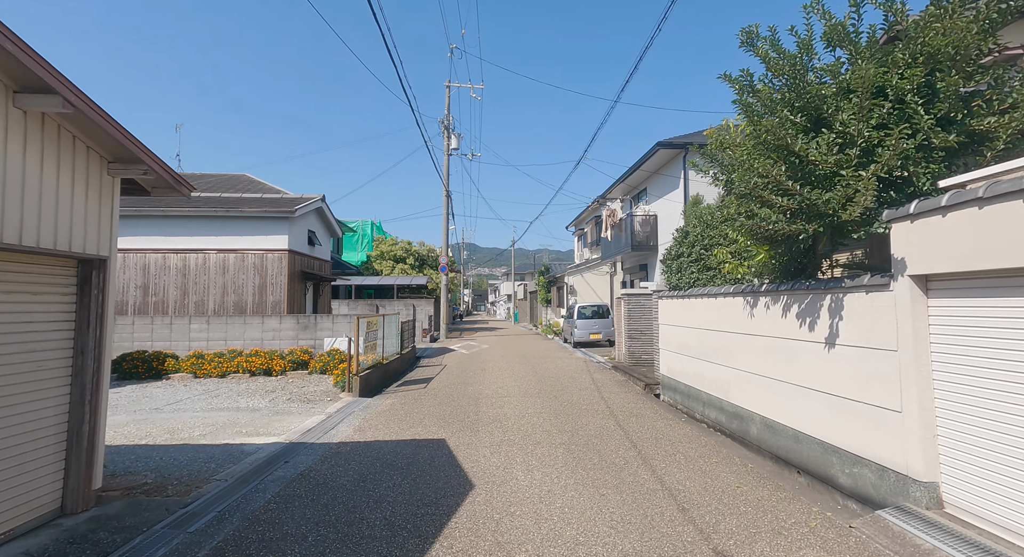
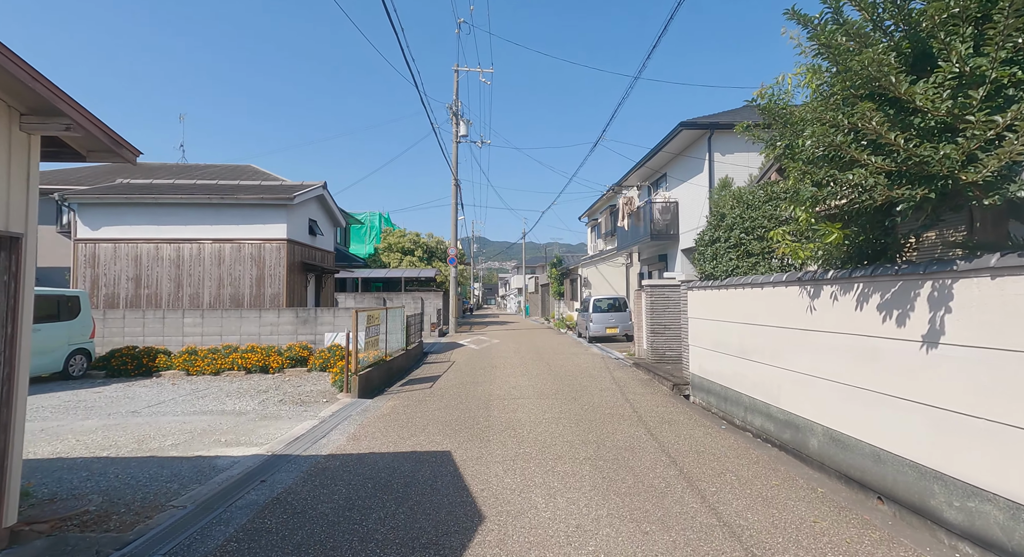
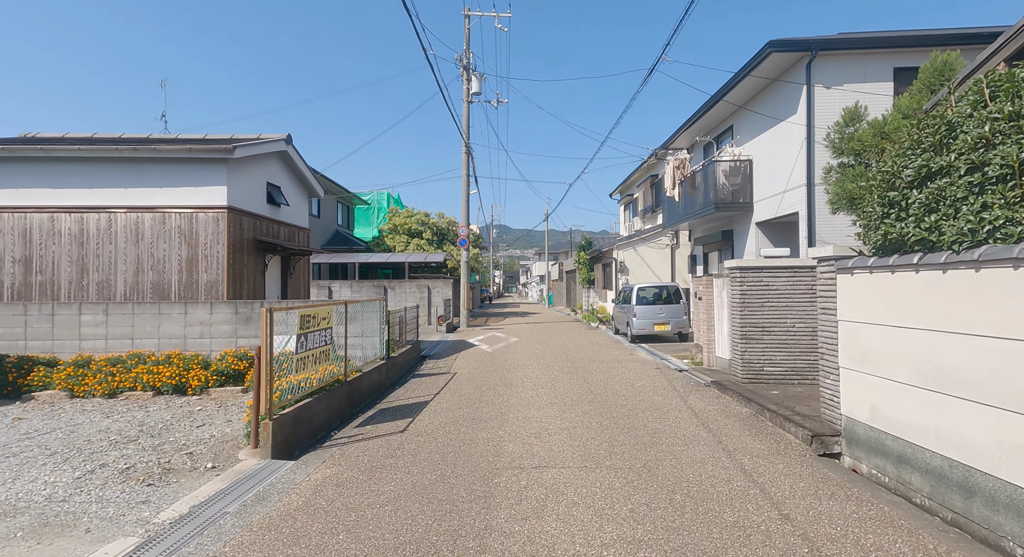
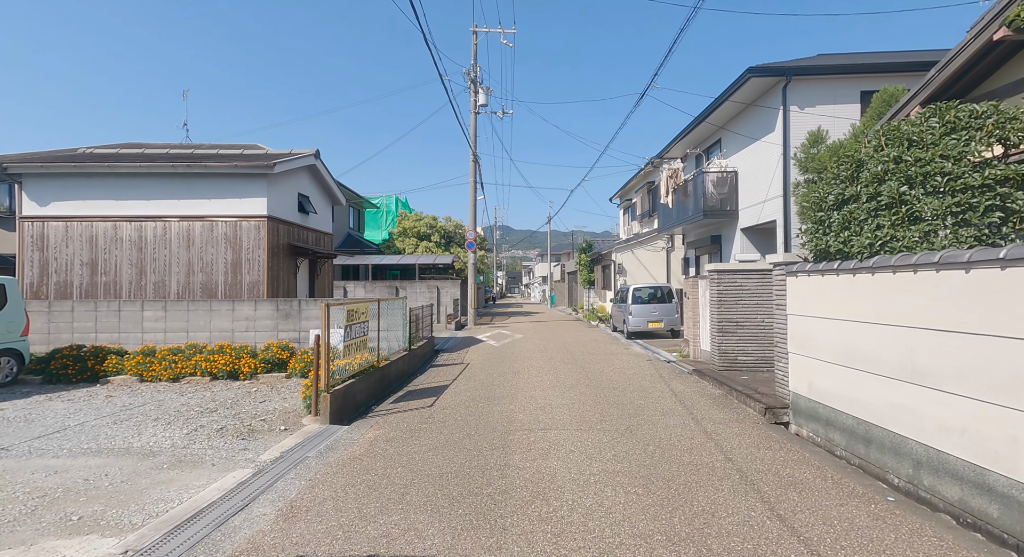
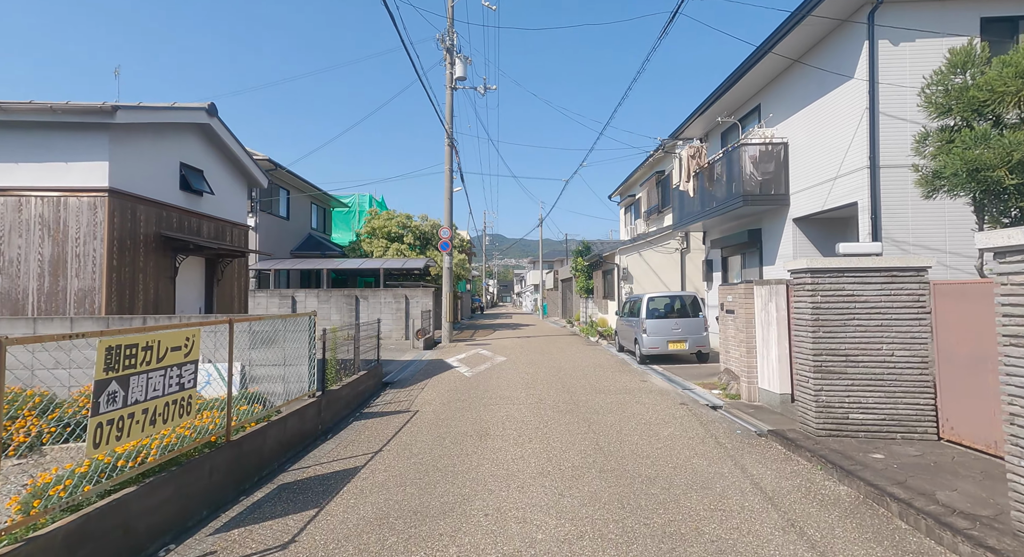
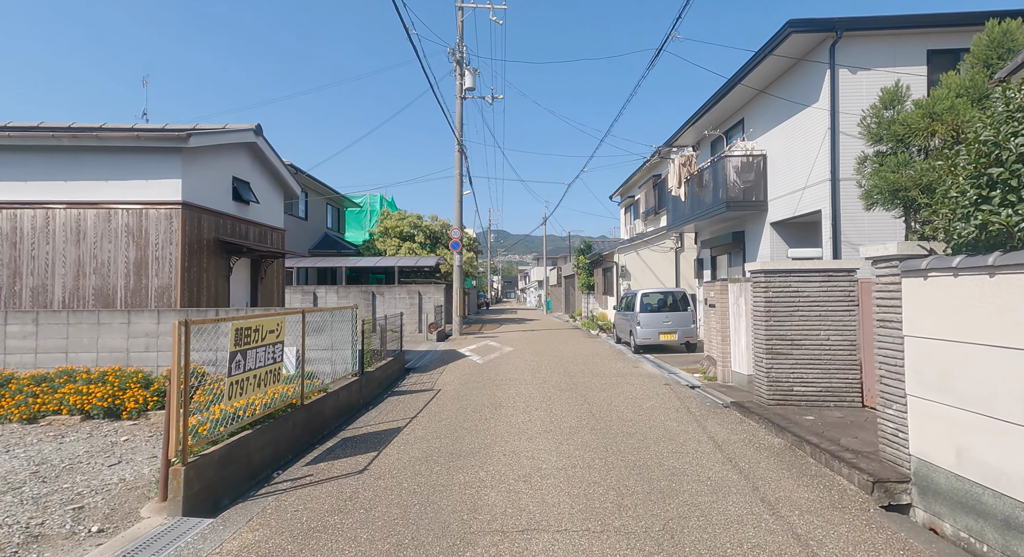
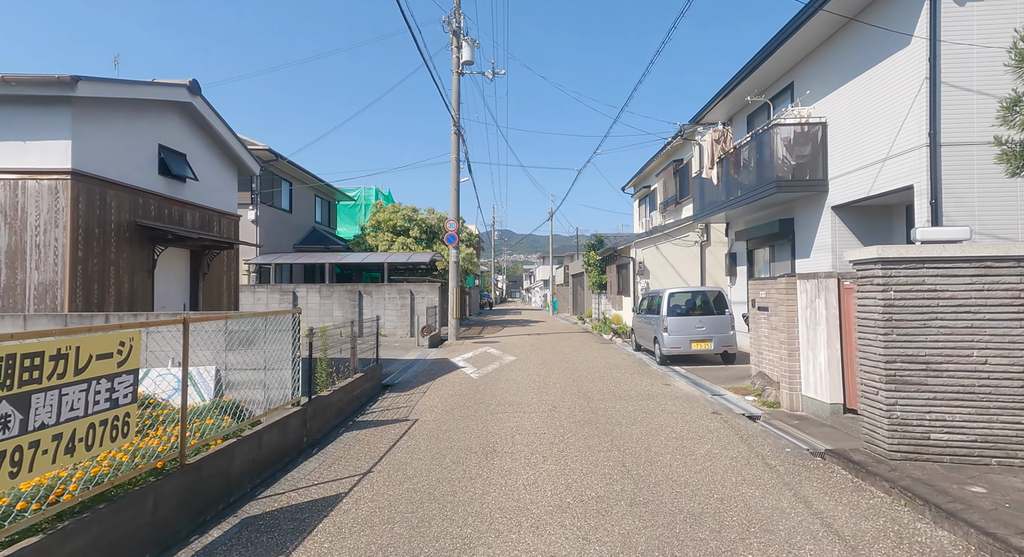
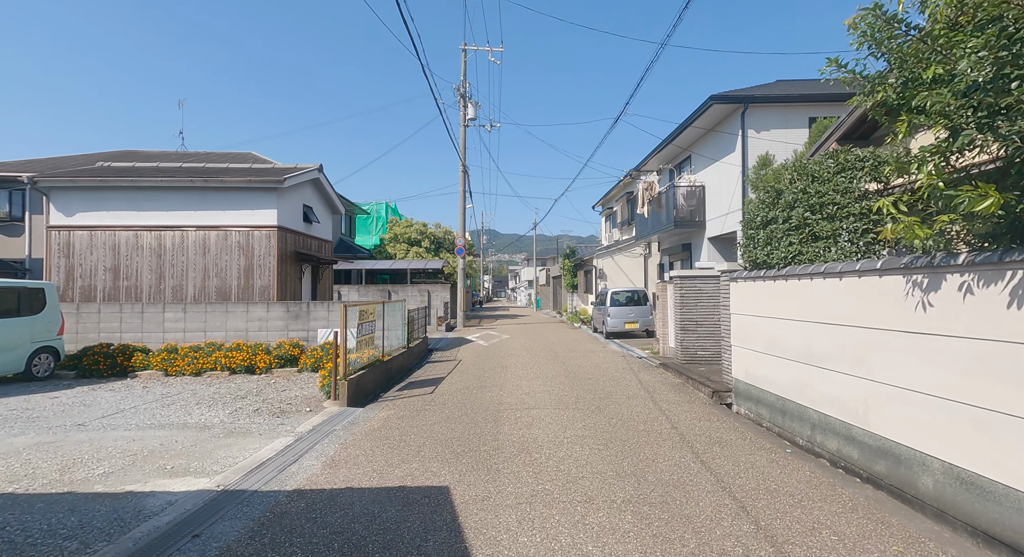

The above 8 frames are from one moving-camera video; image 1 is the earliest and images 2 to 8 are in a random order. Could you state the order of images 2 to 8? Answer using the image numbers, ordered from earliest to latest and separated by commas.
2, 8, 4, 3, 6, 5, 7
